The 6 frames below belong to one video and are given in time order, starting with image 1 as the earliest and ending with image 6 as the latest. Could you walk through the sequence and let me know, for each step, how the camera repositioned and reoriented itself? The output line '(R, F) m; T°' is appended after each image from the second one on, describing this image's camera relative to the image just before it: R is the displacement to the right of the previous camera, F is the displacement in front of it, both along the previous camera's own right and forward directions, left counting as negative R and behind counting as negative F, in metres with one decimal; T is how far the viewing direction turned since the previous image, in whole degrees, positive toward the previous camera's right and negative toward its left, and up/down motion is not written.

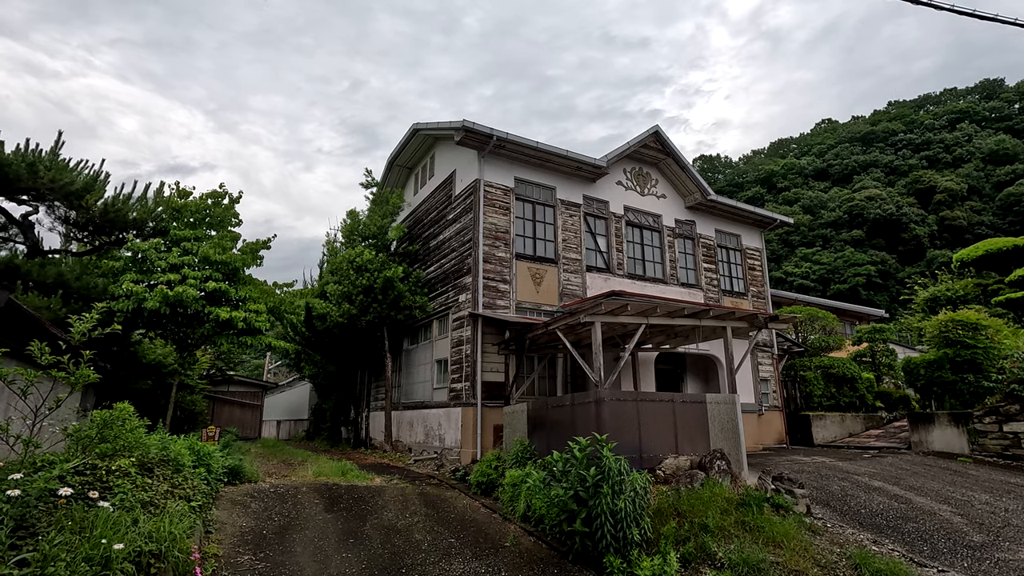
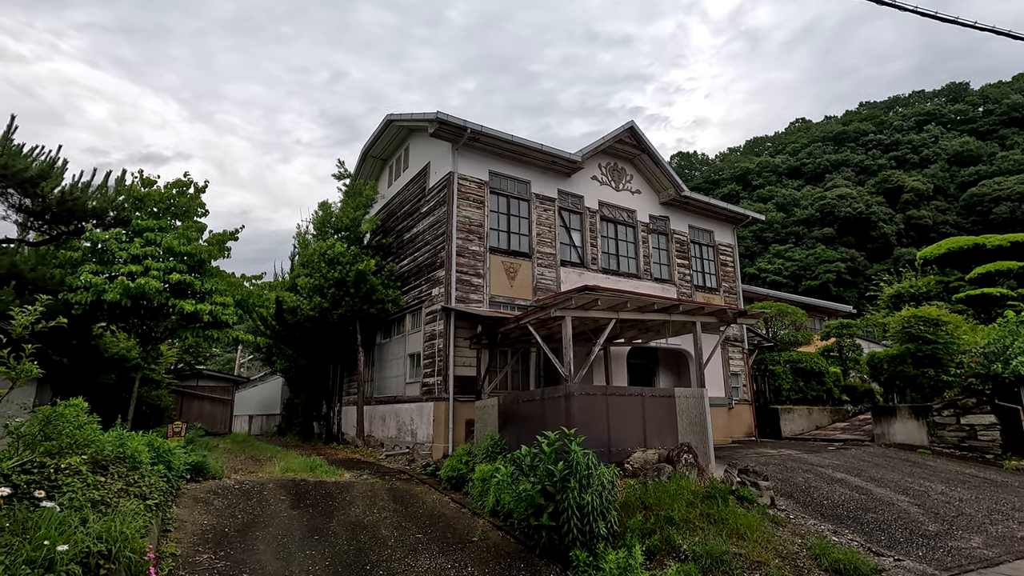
(+0.1, 0.0) m; +2°
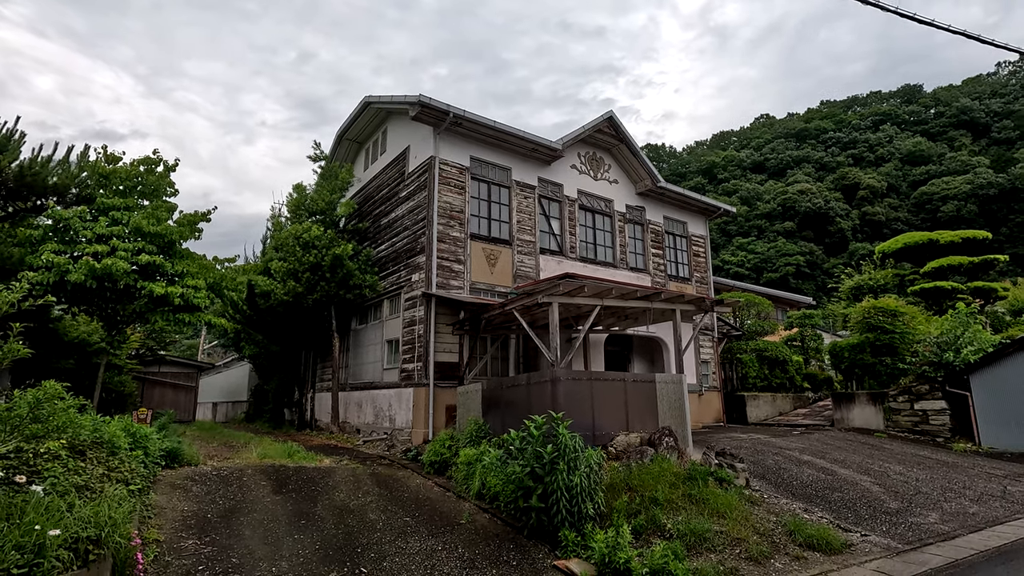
(-0.3, 0.0) m; +3°
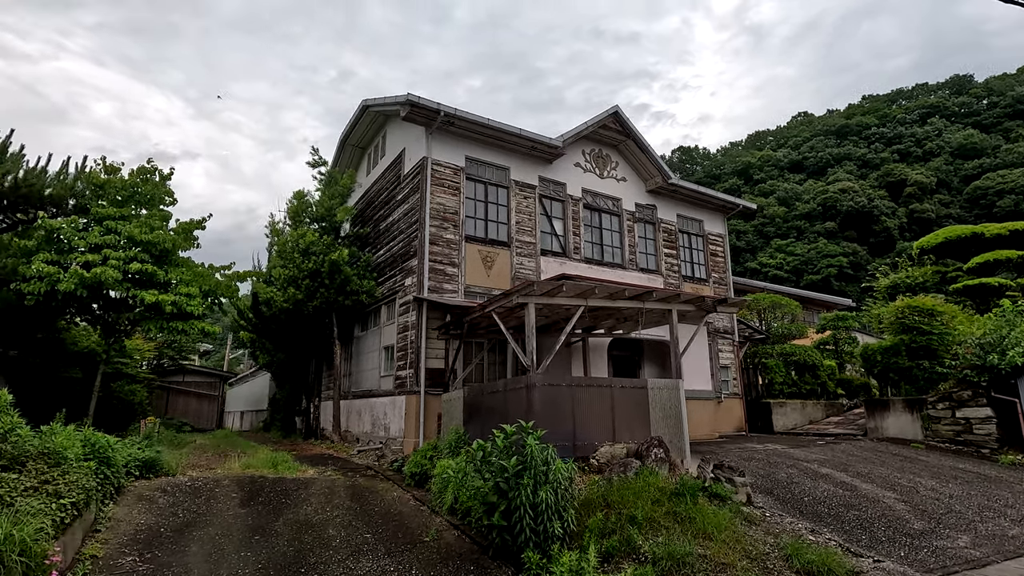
(+0.7, +0.4) m; -4°
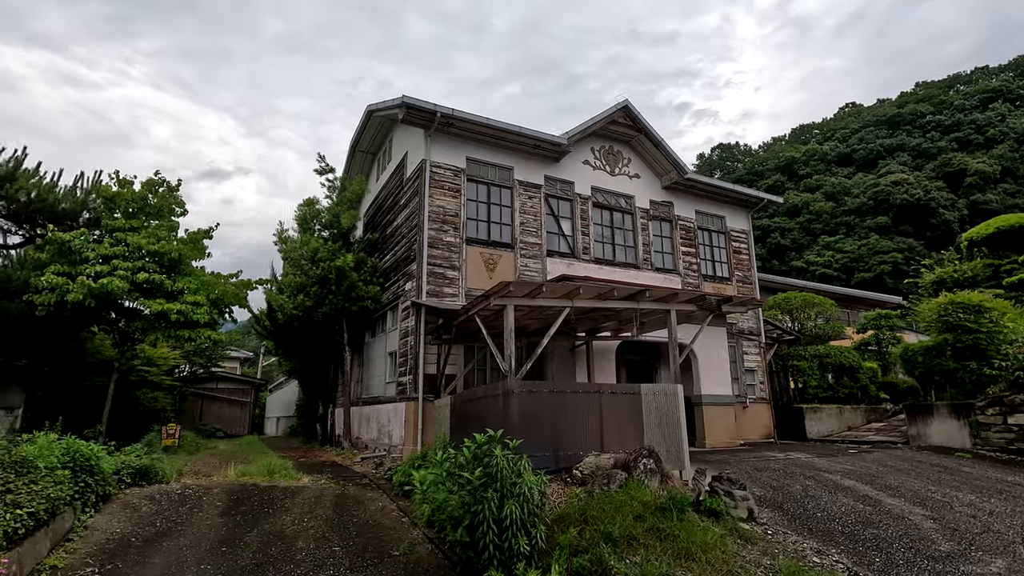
(+0.7, +0.3) m; -4°
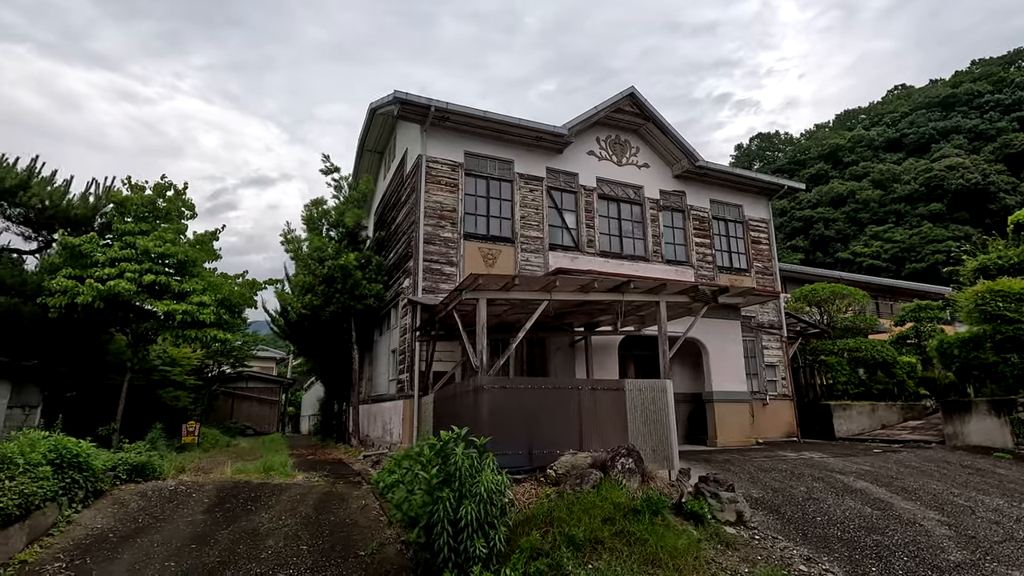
(+0.7, +0.2) m; -4°
